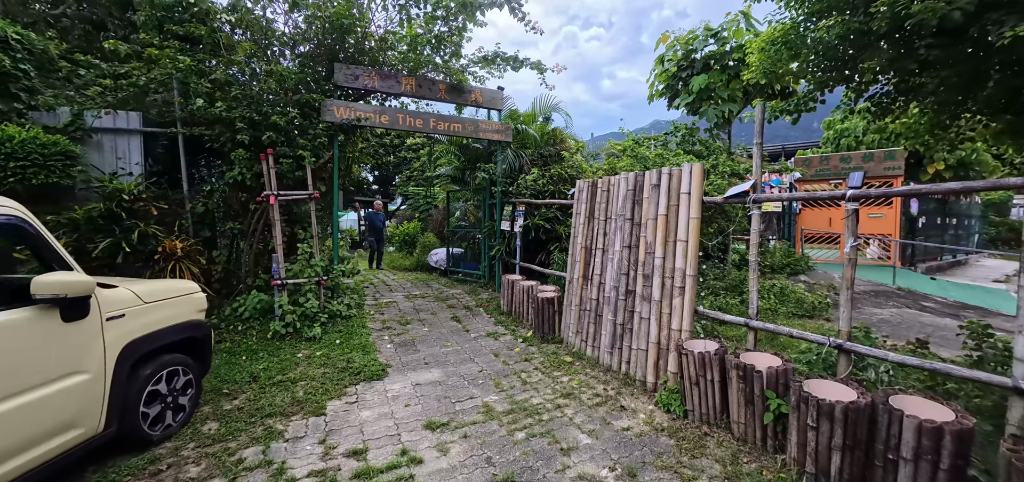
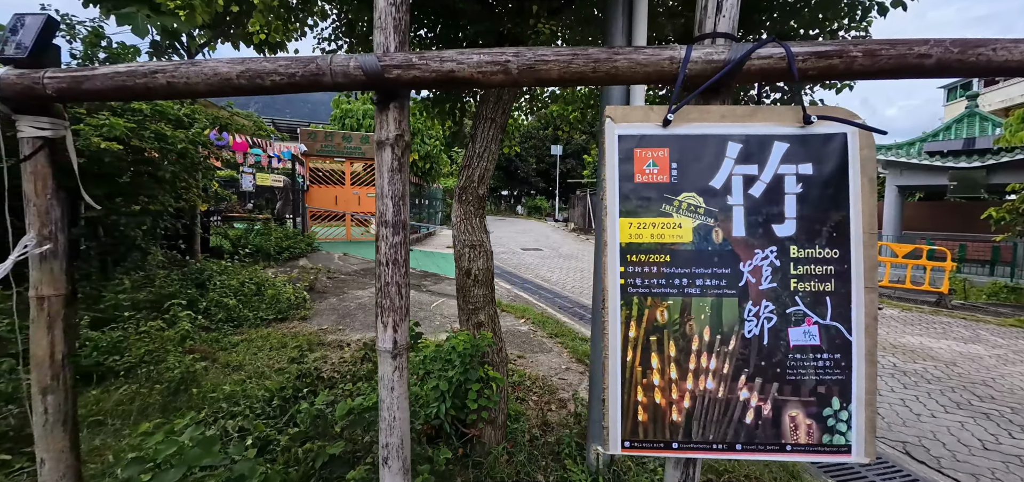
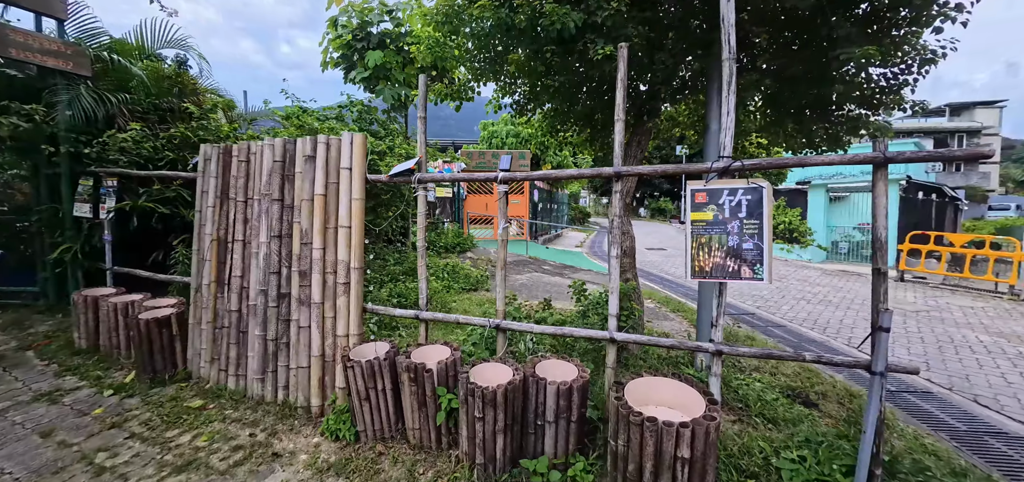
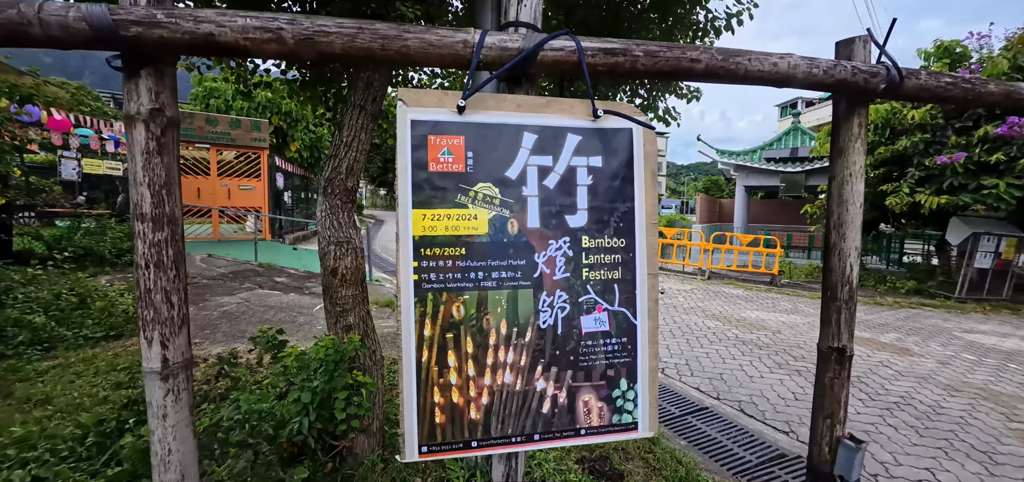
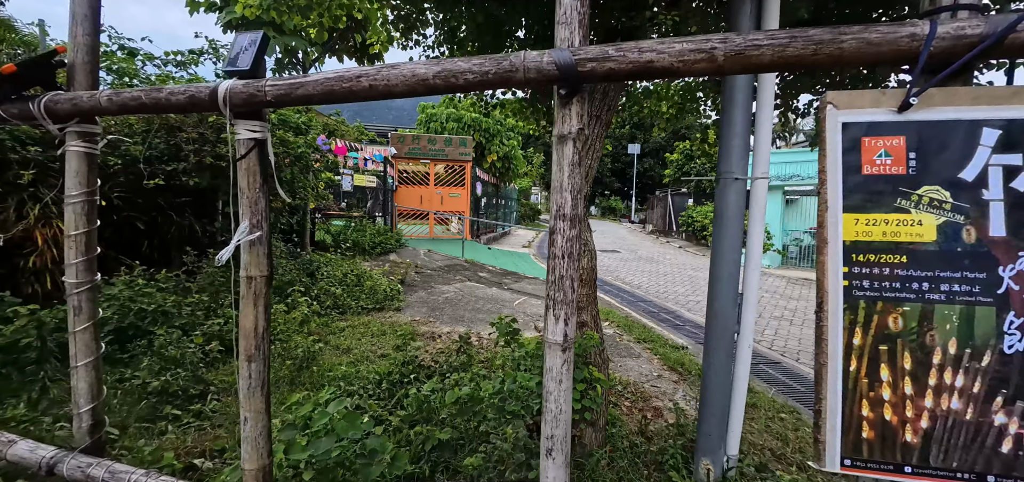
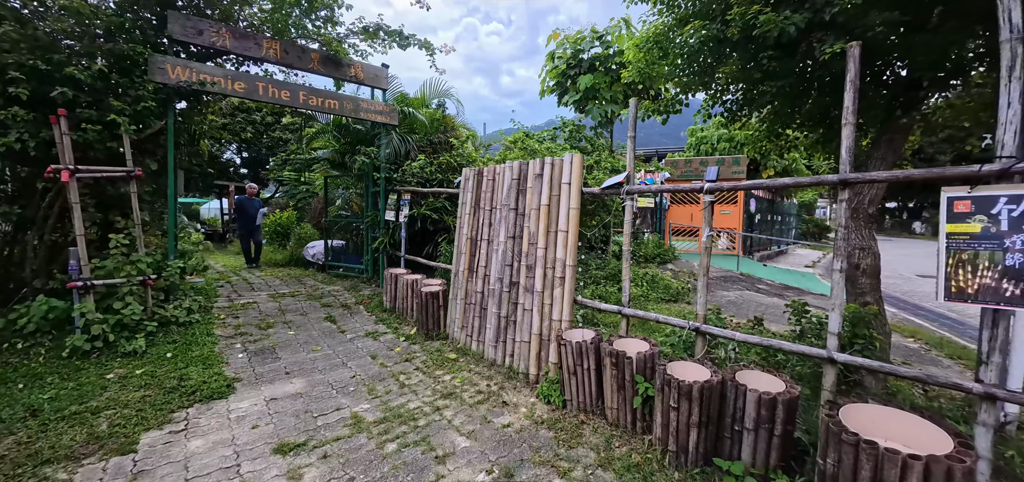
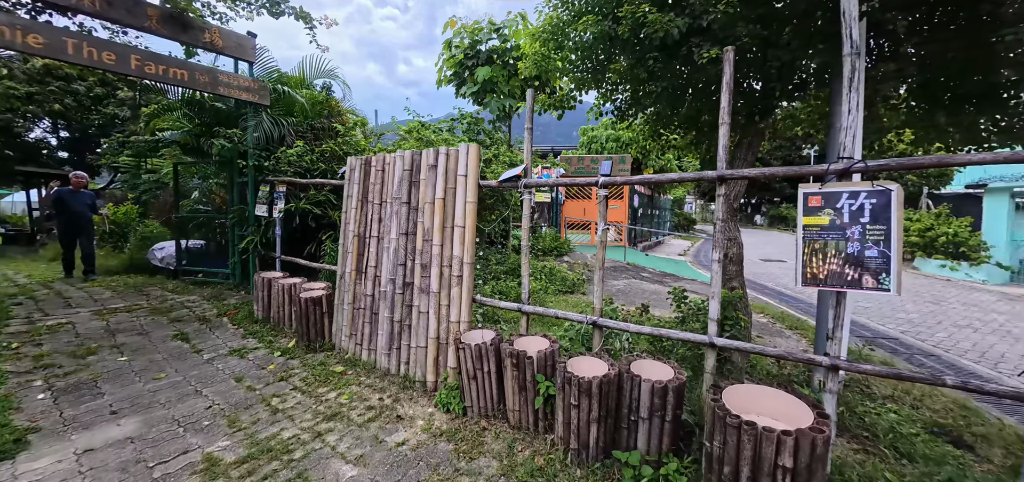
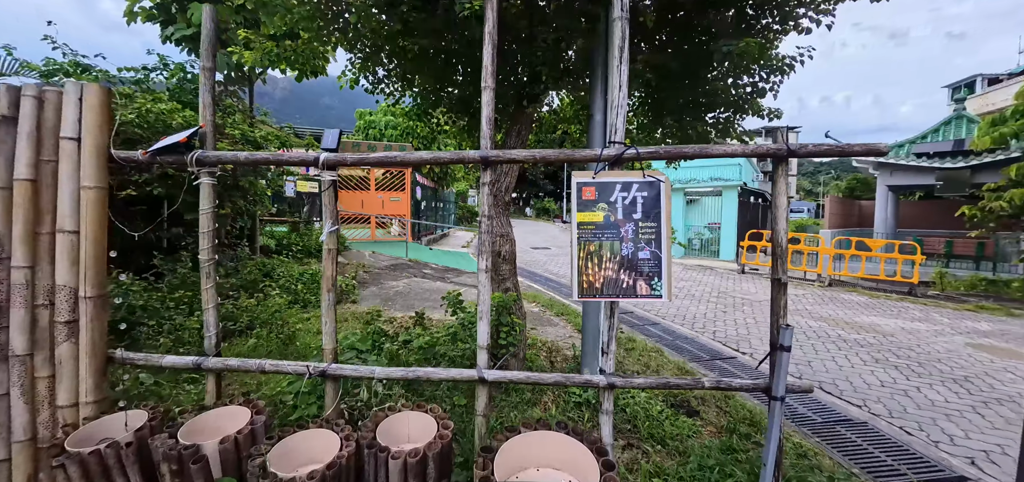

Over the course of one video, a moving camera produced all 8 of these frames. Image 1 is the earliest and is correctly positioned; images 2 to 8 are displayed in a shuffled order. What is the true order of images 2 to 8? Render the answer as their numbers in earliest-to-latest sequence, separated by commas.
6, 7, 3, 8, 4, 2, 5
